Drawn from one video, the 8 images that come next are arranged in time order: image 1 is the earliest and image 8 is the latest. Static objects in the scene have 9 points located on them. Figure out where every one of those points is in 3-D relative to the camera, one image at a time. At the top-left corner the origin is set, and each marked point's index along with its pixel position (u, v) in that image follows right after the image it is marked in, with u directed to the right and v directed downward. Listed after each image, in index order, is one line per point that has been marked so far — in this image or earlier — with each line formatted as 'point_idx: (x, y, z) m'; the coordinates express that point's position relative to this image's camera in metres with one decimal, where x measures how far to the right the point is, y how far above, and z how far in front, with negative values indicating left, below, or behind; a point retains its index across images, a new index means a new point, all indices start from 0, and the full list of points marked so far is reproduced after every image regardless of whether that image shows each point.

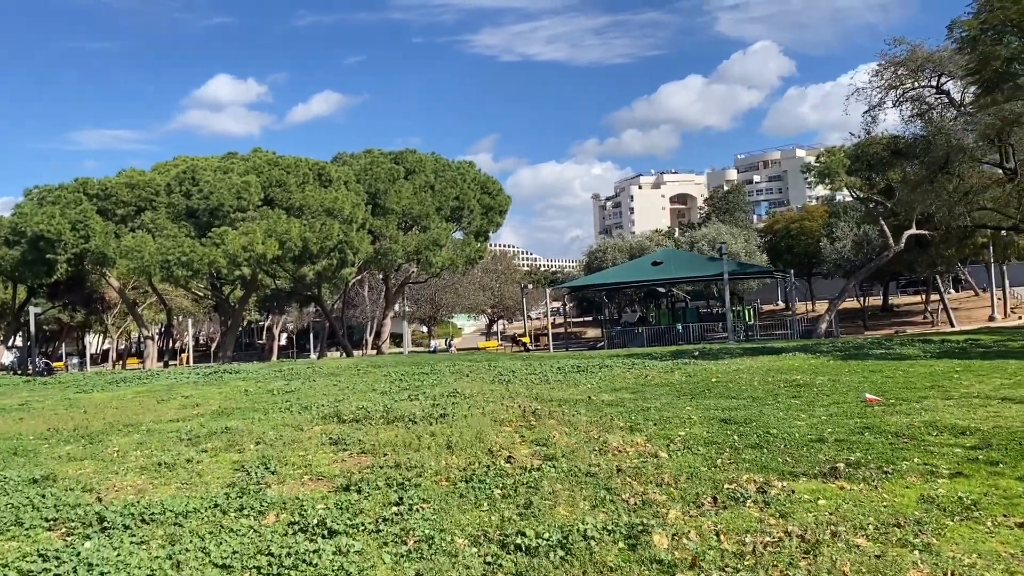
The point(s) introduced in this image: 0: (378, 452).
0: (-1.4, -1.7, +9.0) m
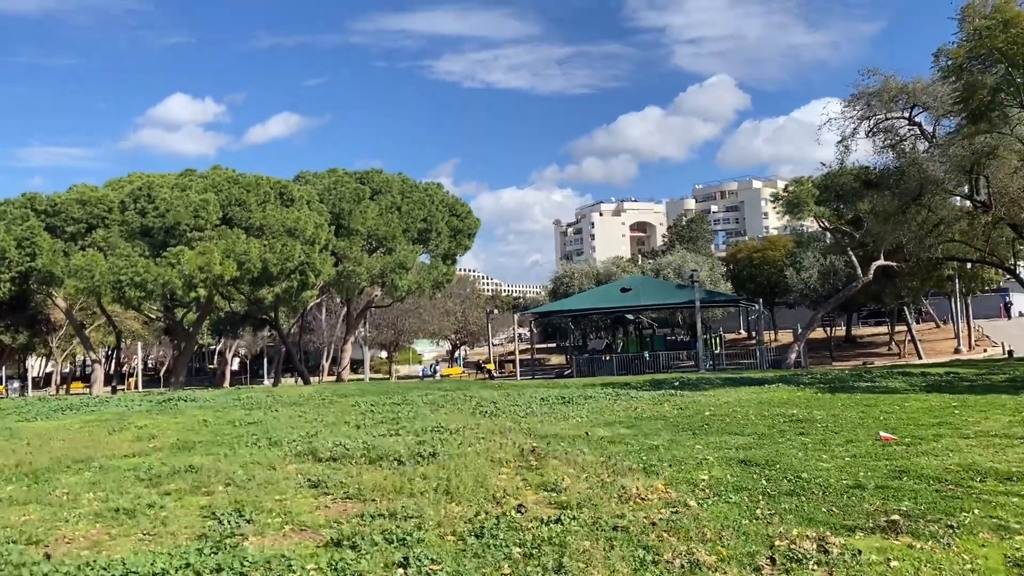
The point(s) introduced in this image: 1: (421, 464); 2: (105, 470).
0: (-1.3, -1.9, +8.0) m
1: (-1.0, -1.9, +9.4) m
2: (-4.7, -2.1, +10.1) m
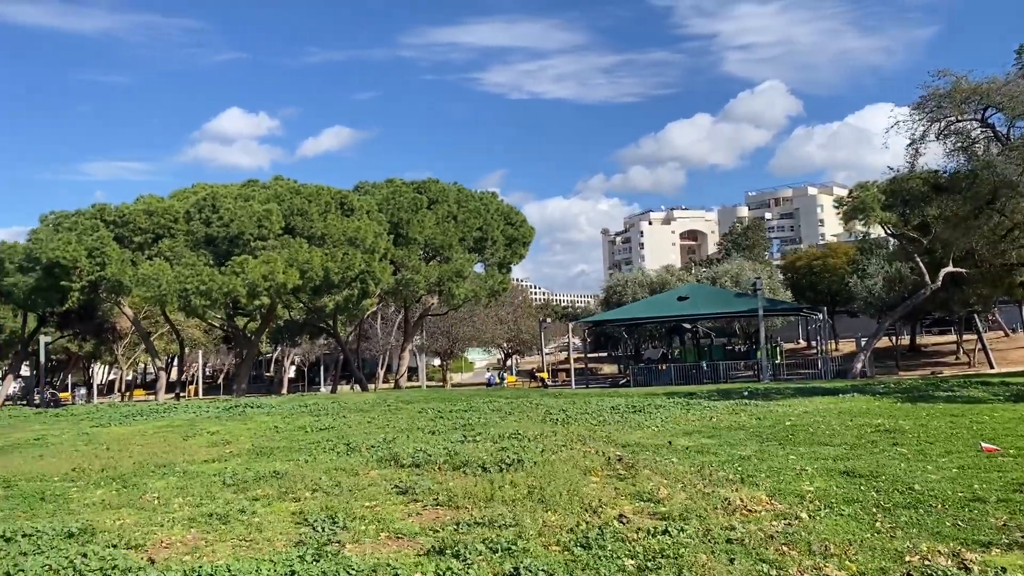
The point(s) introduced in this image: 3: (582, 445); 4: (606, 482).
0: (-0.5, -1.9, +7.9) m
1: (0.0, -1.9, +9.2) m
2: (-3.7, -2.2, +10.1) m
3: (+0.9, -2.0, +10.9) m
4: (+0.9, -1.9, +8.4) m
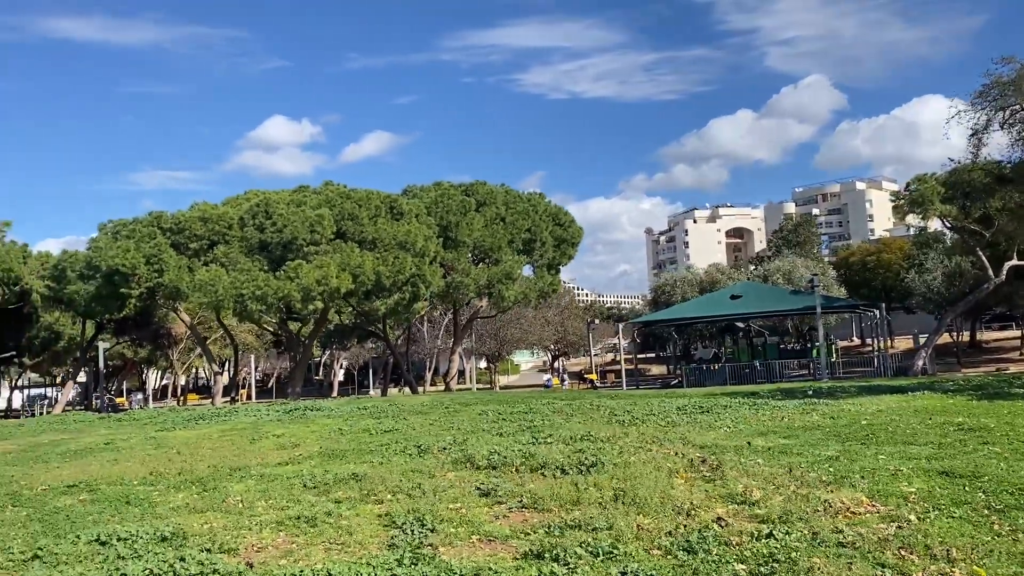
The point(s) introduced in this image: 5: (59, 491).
0: (+0.3, -1.9, +7.7) m
1: (+0.8, -1.9, +9.0) m
2: (-2.8, -2.2, +10.2) m
3: (+1.8, -1.9, +10.7) m
4: (+1.7, -1.8, +8.2) m
5: (-5.0, -2.3, +9.8) m
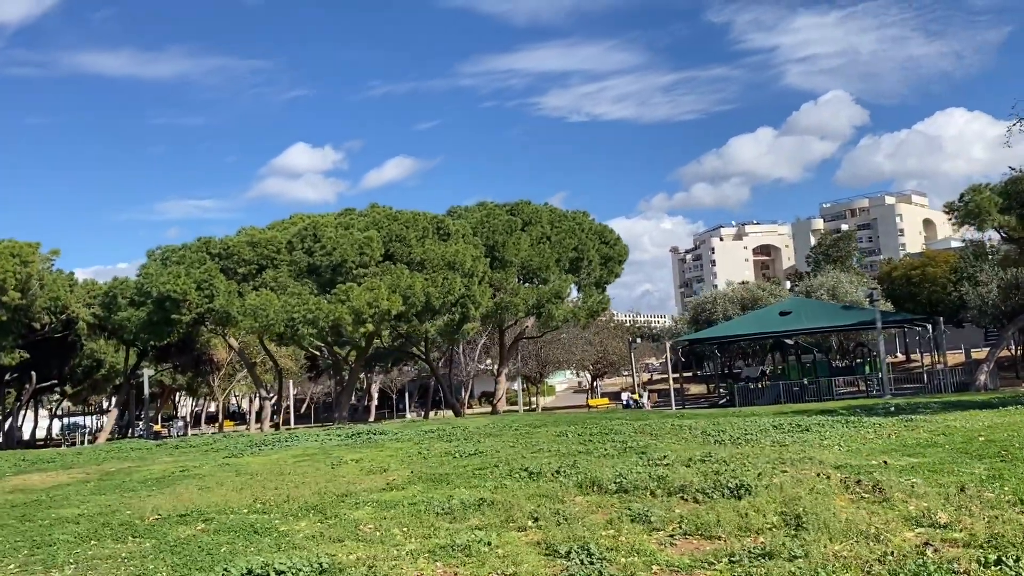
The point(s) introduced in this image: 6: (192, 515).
0: (+1.6, -2.0, +7.2) m
1: (+2.2, -2.0, +8.5) m
2: (-1.4, -2.4, +9.7) m
3: (+3.2, -2.1, +10.2) m
4: (+3.1, -1.9, +7.7) m
5: (-3.6, -2.5, +9.4) m
6: (-3.5, -2.5, +9.7) m
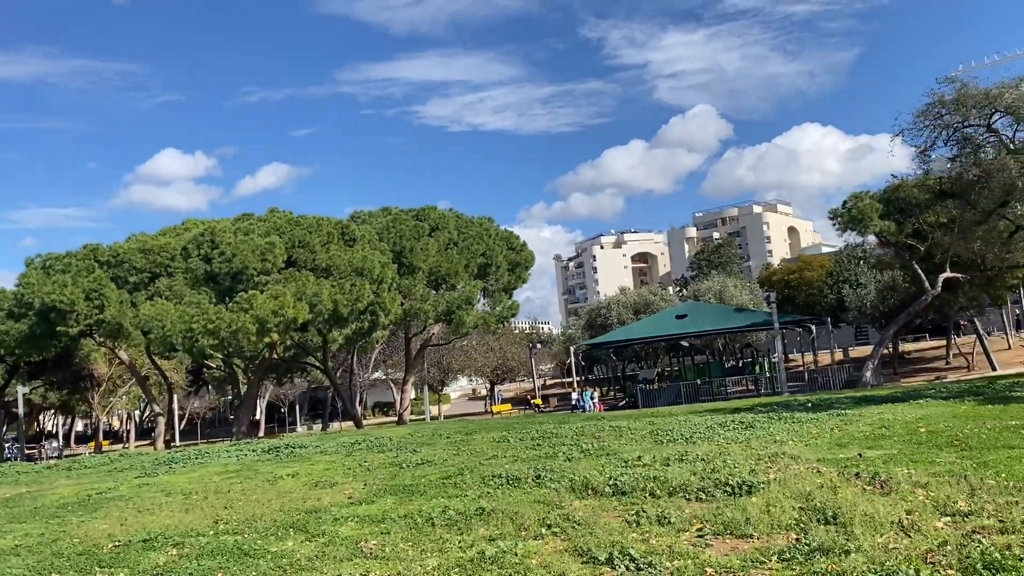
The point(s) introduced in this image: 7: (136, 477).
0: (+1.9, -2.0, +7.1) m
1: (+2.2, -2.0, +8.4) m
2: (-1.5, -2.4, +9.1) m
3: (+3.0, -2.0, +10.2) m
4: (+3.2, -1.8, +7.7) m
5: (-3.6, -2.5, +8.5) m
6: (-3.6, -2.5, +8.8) m
7: (-8.1, -4.1, +18.9) m
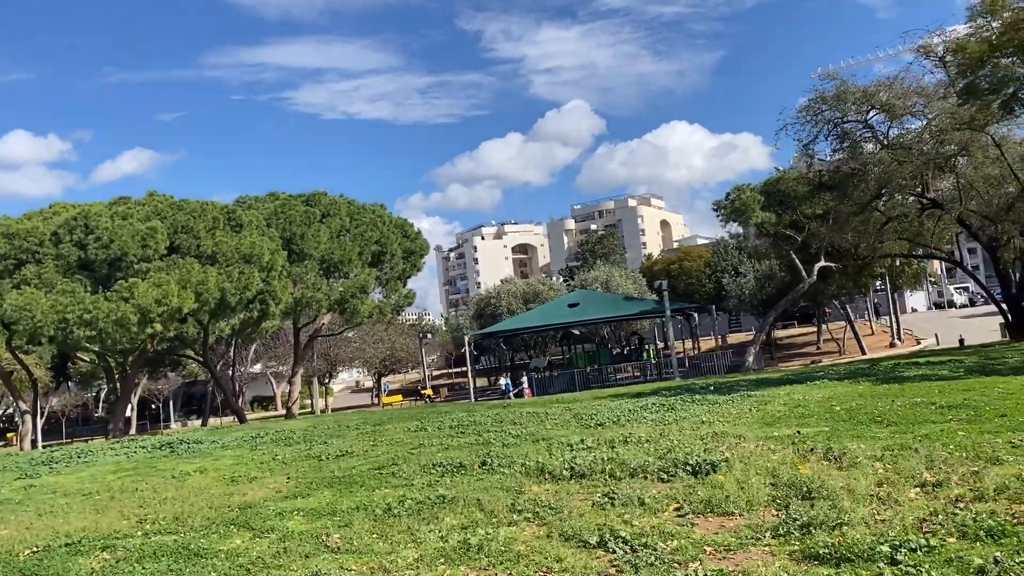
0: (+1.7, -1.8, +7.0) m
1: (+1.9, -1.8, +8.4) m
2: (-1.9, -2.2, +8.6) m
3: (+2.4, -1.8, +10.3) m
4: (+2.9, -1.6, +7.8) m
5: (-3.9, -2.3, +7.6) m
6: (-3.9, -2.3, +7.9) m
7: (-9.8, -3.8, +17.4) m
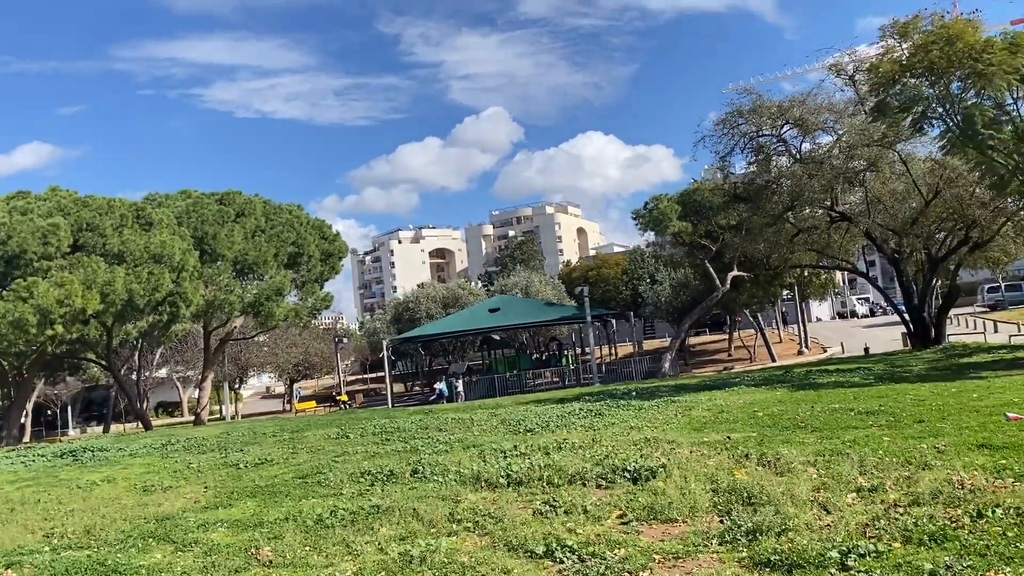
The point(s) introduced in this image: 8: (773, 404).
0: (+1.2, -1.8, +6.9) m
1: (+1.3, -1.8, +8.3) m
2: (-2.5, -2.2, +8.1) m
3: (+1.6, -1.9, +10.2) m
4: (+2.4, -1.7, +7.9) m
5: (-4.4, -2.3, +7.0) m
6: (-4.5, -2.3, +7.3) m
7: (-11.2, -3.7, +16.1) m
8: (+4.7, -2.1, +15.9) m
